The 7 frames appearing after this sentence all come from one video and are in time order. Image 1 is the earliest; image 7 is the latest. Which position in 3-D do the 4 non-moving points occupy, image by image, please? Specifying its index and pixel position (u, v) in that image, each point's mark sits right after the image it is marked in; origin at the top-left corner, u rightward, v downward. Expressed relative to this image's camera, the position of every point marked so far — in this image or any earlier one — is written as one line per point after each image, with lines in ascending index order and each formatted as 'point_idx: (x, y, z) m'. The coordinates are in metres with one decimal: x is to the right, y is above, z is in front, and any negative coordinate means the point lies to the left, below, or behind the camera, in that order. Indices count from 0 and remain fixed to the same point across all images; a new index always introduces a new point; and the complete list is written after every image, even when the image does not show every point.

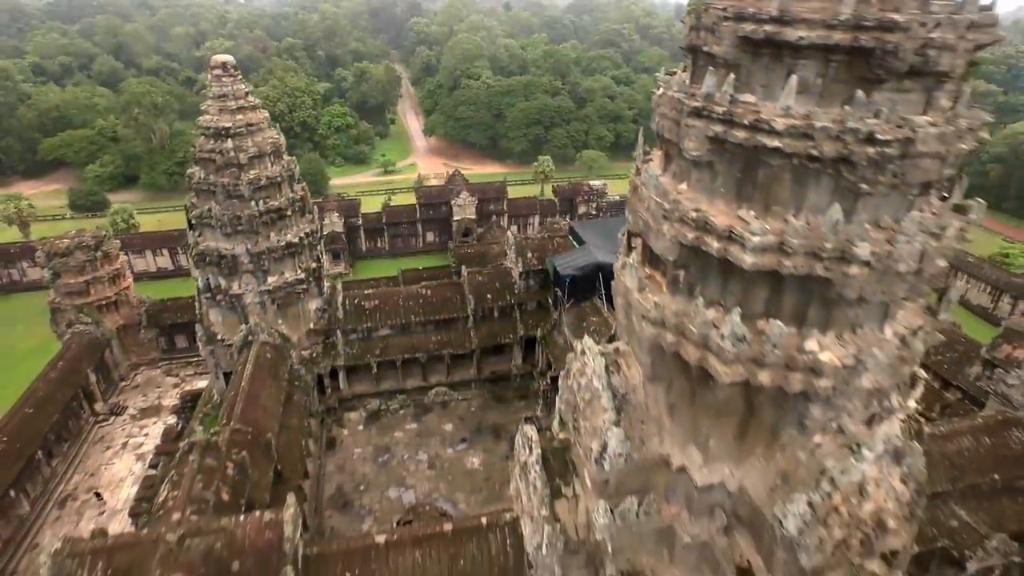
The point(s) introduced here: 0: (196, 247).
0: (-12.5, +1.7, +18.3) m
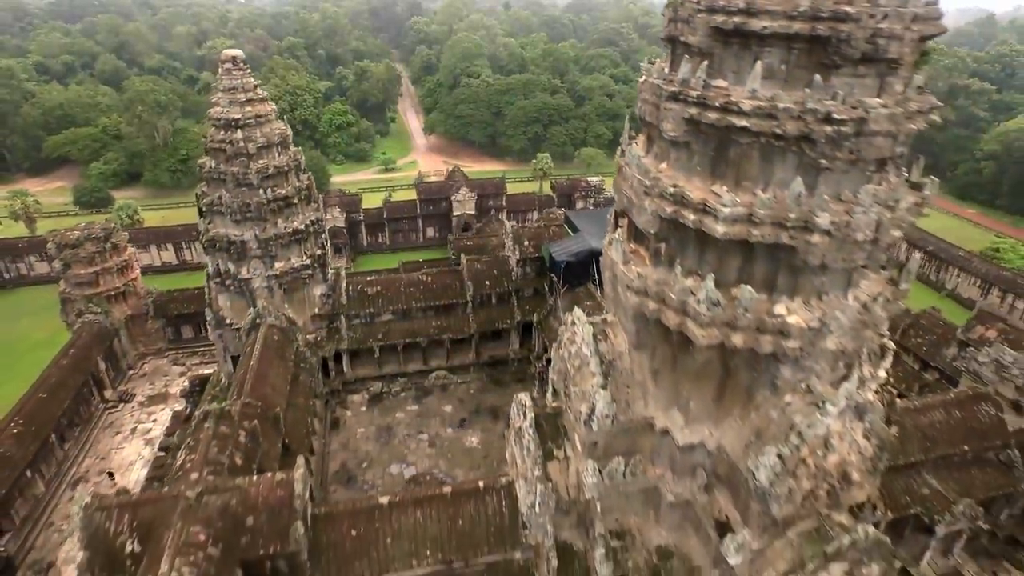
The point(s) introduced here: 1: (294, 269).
0: (-12.7, +2.3, +19.1) m
1: (-9.4, +0.9, +19.8) m
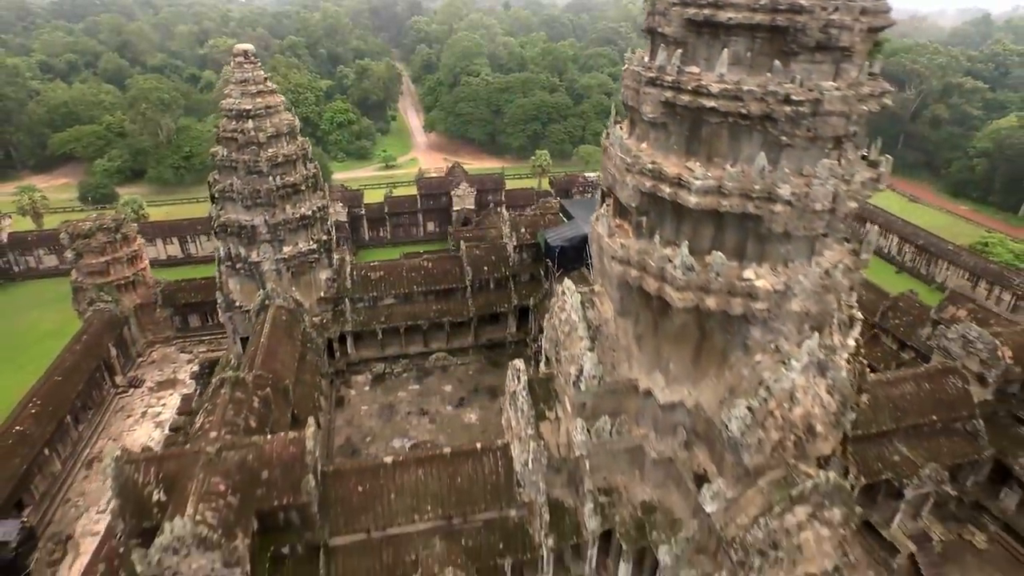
0: (-12.8, +3.0, +20.0) m
1: (-9.5, +1.6, +20.7) m
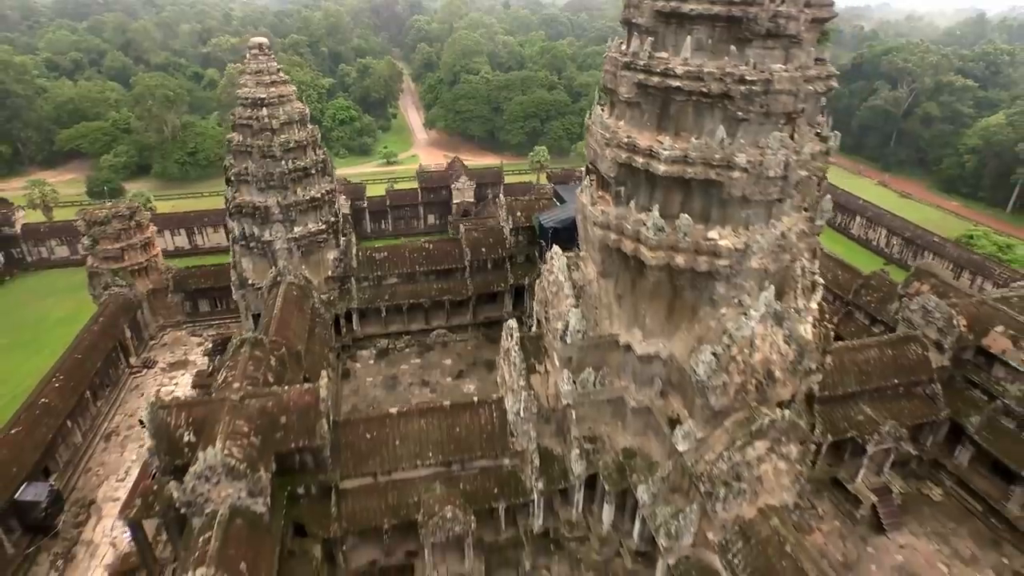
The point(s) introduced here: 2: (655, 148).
0: (-13.0, +4.0, +21.4) m
1: (-9.7, +2.6, +22.1) m
2: (+3.4, +3.3, +10.9) m
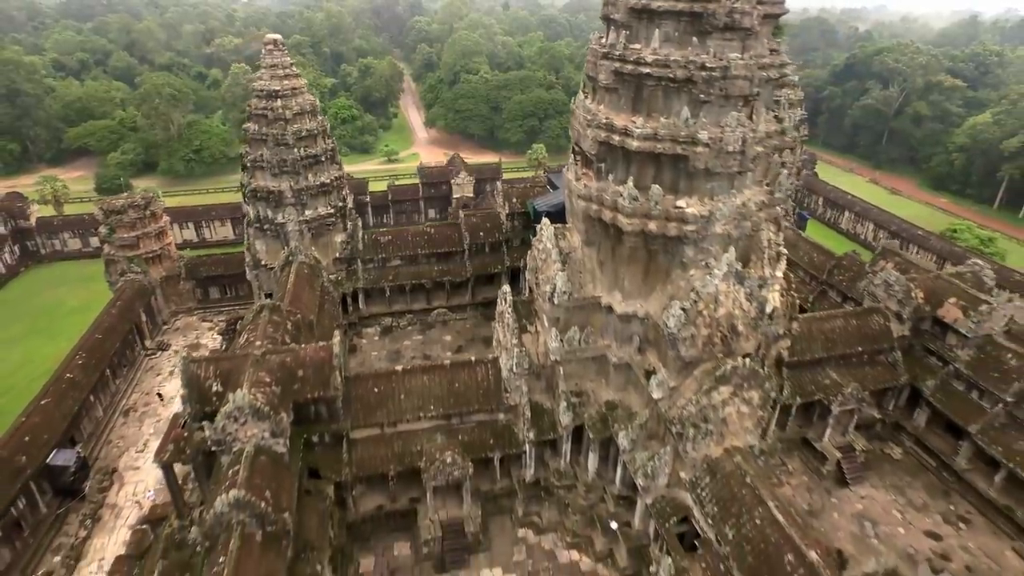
0: (-13.2, +5.0, +23.0) m
1: (-9.9, +3.7, +23.7) m
2: (+3.2, +4.4, +12.5) m
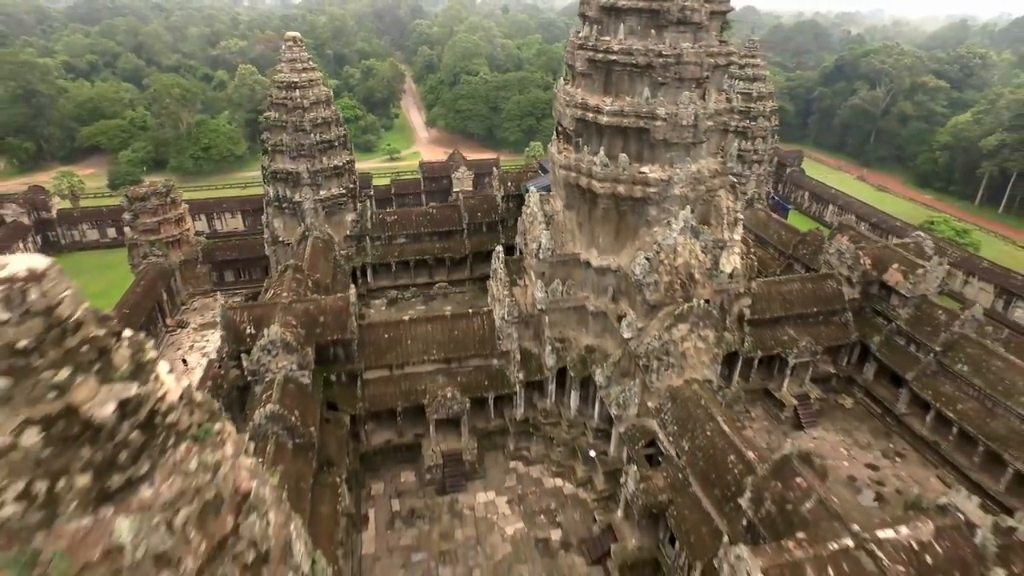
0: (-13.5, +6.6, +25.4) m
1: (-10.2, +5.2, +26.1) m
2: (+2.9, +6.0, +15.0) m
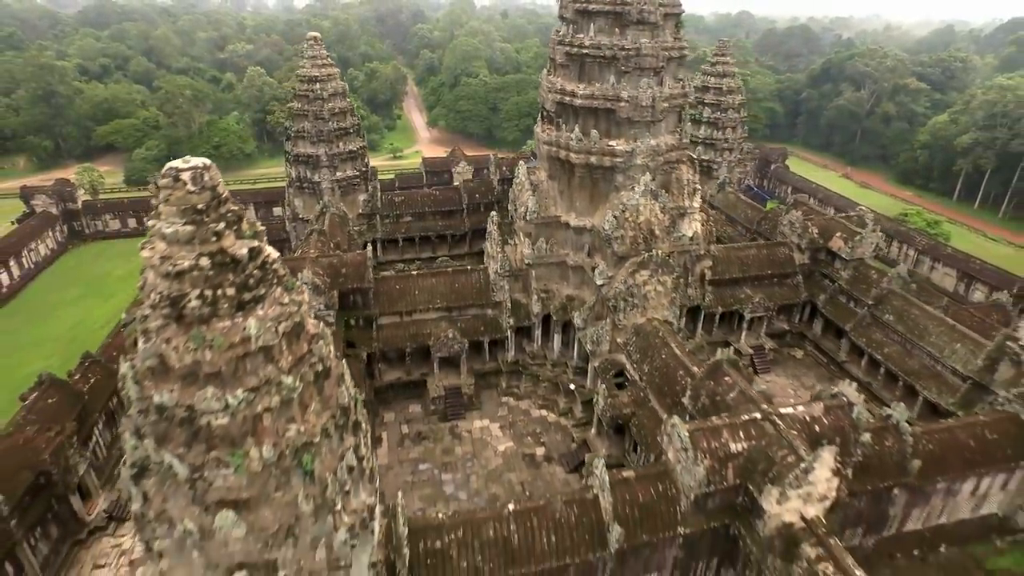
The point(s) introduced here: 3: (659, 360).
0: (-13.8, +8.4, +28.7) m
1: (-10.6, +7.0, +29.4) m
2: (+2.5, +7.9, +18.3) m
3: (+5.6, -2.8, +17.6) m
